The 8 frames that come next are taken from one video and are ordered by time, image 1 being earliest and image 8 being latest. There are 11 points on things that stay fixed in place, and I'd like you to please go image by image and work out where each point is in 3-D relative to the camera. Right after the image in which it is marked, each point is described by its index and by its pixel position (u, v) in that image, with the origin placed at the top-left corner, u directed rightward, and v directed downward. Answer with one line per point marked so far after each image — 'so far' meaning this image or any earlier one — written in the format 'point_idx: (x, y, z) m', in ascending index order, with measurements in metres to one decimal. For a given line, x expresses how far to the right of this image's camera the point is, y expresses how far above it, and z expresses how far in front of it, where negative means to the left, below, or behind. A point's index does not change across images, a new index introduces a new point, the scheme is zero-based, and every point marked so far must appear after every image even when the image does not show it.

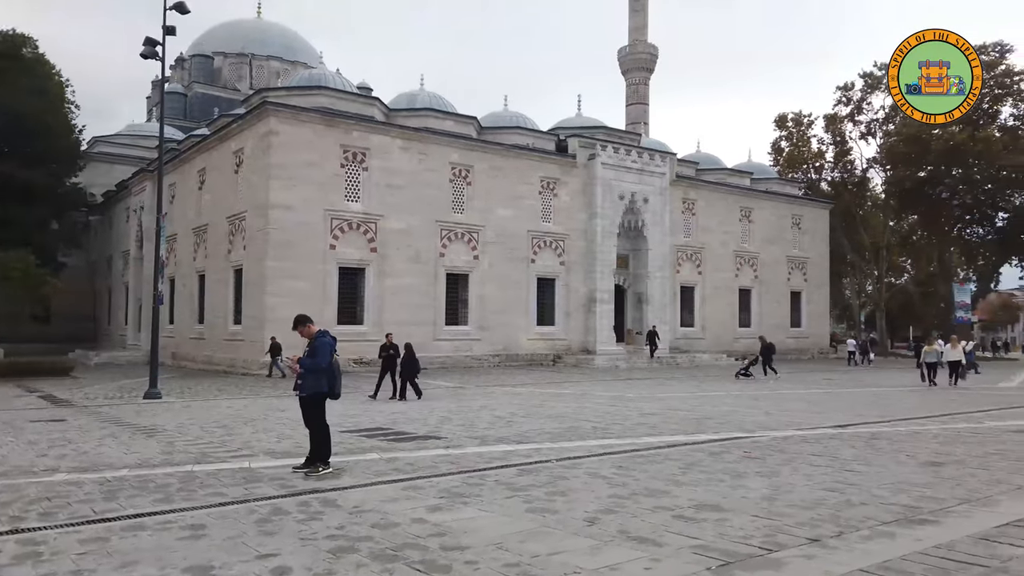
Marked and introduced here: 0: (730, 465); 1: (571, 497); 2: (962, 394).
0: (+2.1, -1.7, +7.3) m
1: (+0.4, -1.6, +5.8) m
2: (+12.1, -2.8, +19.8) m
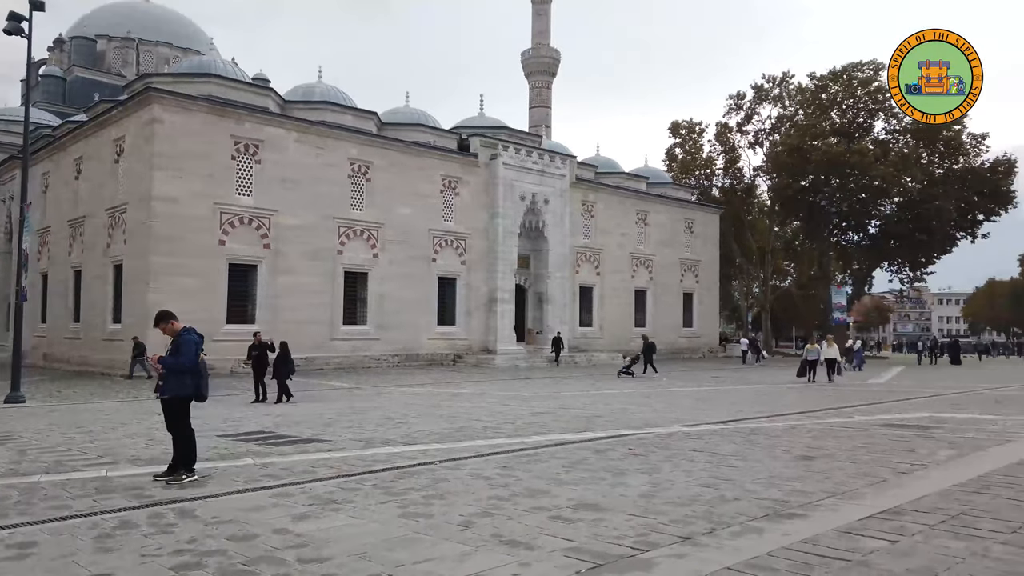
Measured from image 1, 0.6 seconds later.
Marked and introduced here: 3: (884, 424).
0: (+1.0, -1.7, +7.3) m
1: (-0.5, -1.6, +5.6) m
2: (+9.3, -2.8, +21.0) m
3: (+5.3, -1.9, +10.7) m
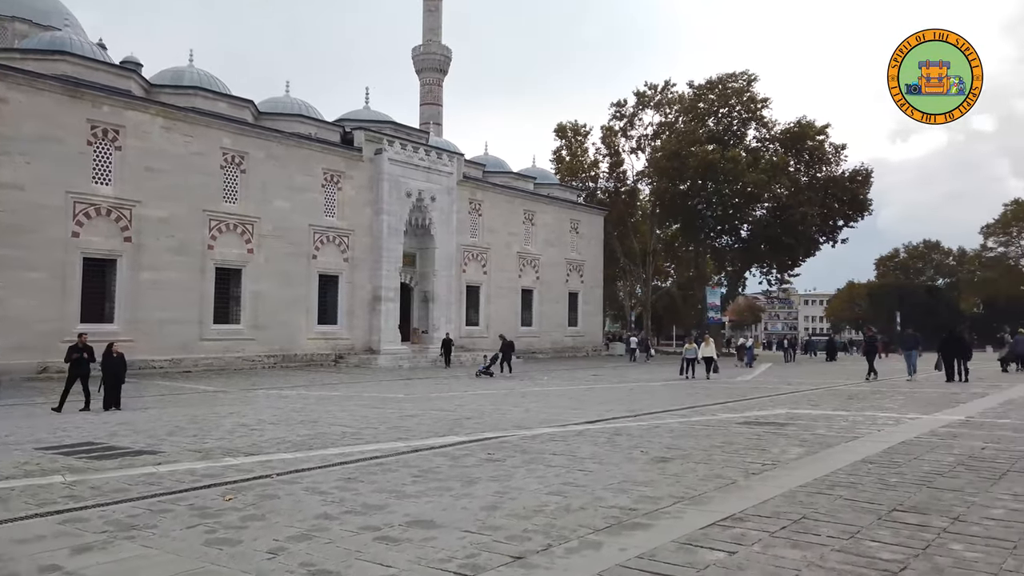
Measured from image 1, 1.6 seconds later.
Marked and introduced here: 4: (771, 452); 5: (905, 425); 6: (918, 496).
0: (-0.4, -1.7, +6.8) m
1: (-1.6, -1.5, +5.0) m
2: (+5.8, -2.8, +21.6) m
3: (+3.4, -1.9, +10.9) m
4: (+2.7, -1.7, +7.8) m
5: (+5.2, -1.8, +9.9) m
6: (+2.9, -1.5, +5.3) m
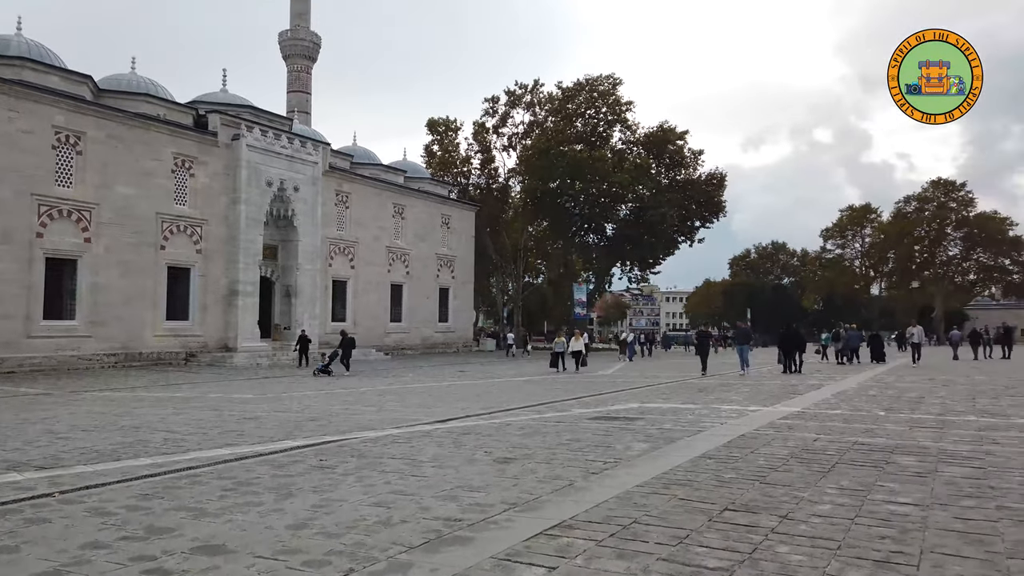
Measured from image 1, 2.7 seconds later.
0: (-1.8, -1.6, +6.2) m
1: (-2.7, -1.5, +4.1) m
2: (+1.8, -2.7, +21.8) m
3: (+1.2, -1.8, +10.8) m
4: (+1.1, -1.6, +7.6) m
5: (+3.2, -1.8, +10.2) m
6: (+1.7, -1.4, +5.2) m
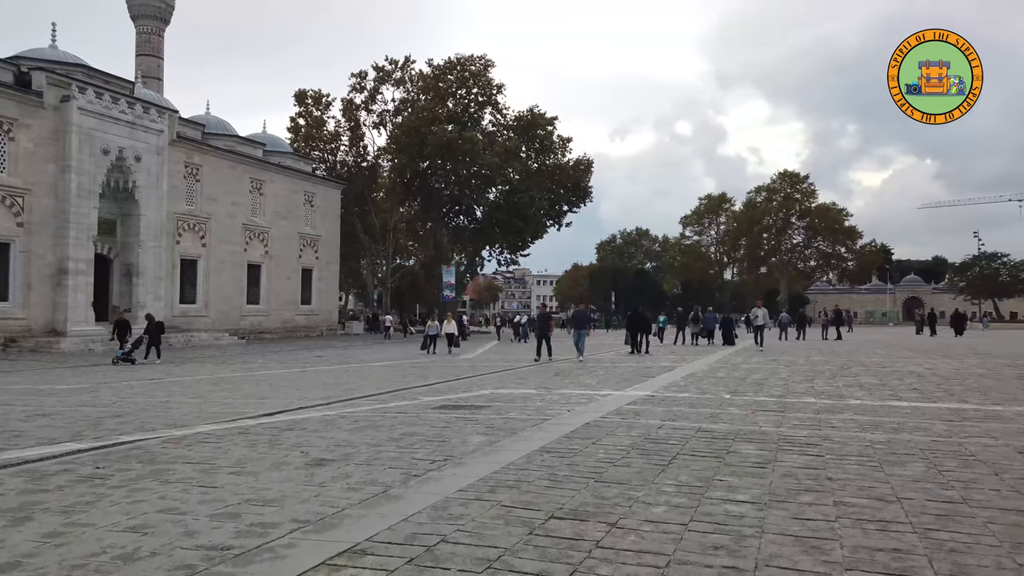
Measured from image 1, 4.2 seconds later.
0: (-3.2, -1.4, +5.0) m
1: (-3.7, -1.3, +2.9) m
2: (-2.2, -2.2, +21.0) m
3: (-0.9, -1.6, +10.1) m
4: (-0.6, -1.4, +6.9) m
5: (+1.1, -1.5, +9.8) m
6: (+0.4, -1.3, +4.7) m
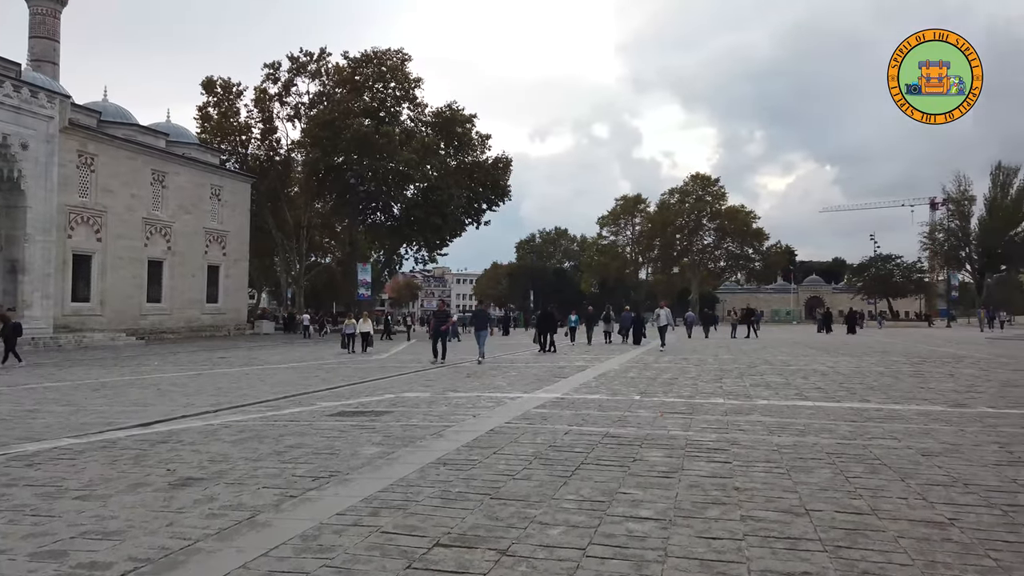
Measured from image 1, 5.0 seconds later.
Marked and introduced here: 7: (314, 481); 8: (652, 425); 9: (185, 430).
0: (-3.8, -1.4, +4.2) m
1: (-4.1, -1.3, +2.0) m
2: (-4.6, -2.1, +20.2) m
3: (-2.2, -1.6, +9.5) m
4: (-1.4, -1.4, +6.3) m
5: (-0.1, -1.5, +9.4) m
6: (-0.2, -1.3, +4.2) m
7: (-1.4, -1.4, +5.3) m
8: (+1.5, -1.4, +7.8) m
9: (-3.5, -1.5, +8.1) m
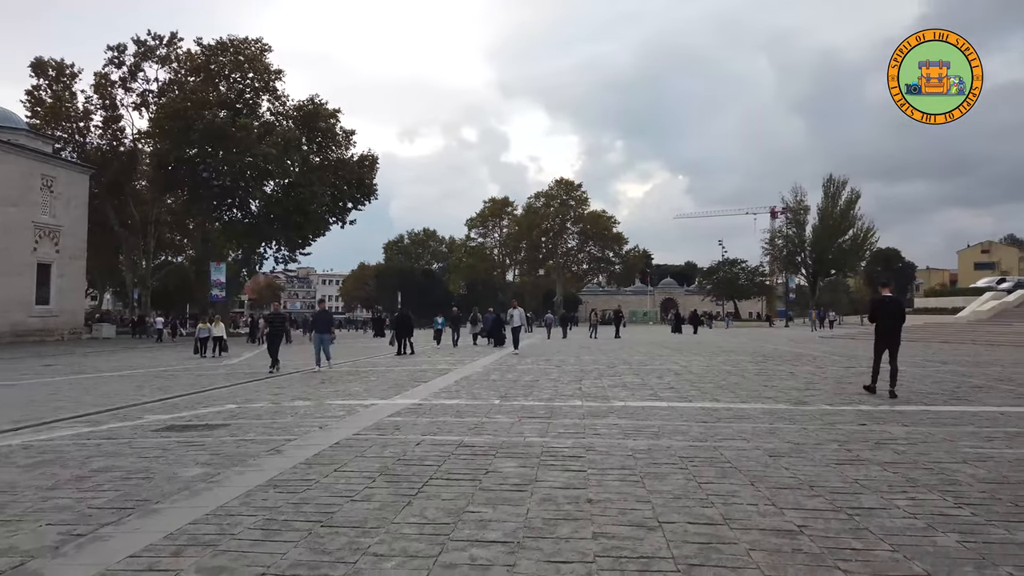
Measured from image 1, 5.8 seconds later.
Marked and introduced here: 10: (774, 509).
0: (-4.6, -1.4, +3.0) m
1: (-4.5, -1.3, +0.8) m
2: (-8.1, -2.1, +18.7) m
3: (-3.9, -1.6, +8.5) m
4: (-2.6, -1.4, +5.6) m
5: (-1.9, -1.5, +8.8) m
6: (-1.1, -1.3, +3.7) m
7: (-2.4, -1.4, +4.6) m
8: (0.0, -1.4, +7.5) m
9: (-5.0, -1.5, +6.9) m
10: (+1.5, -1.3, +4.4) m
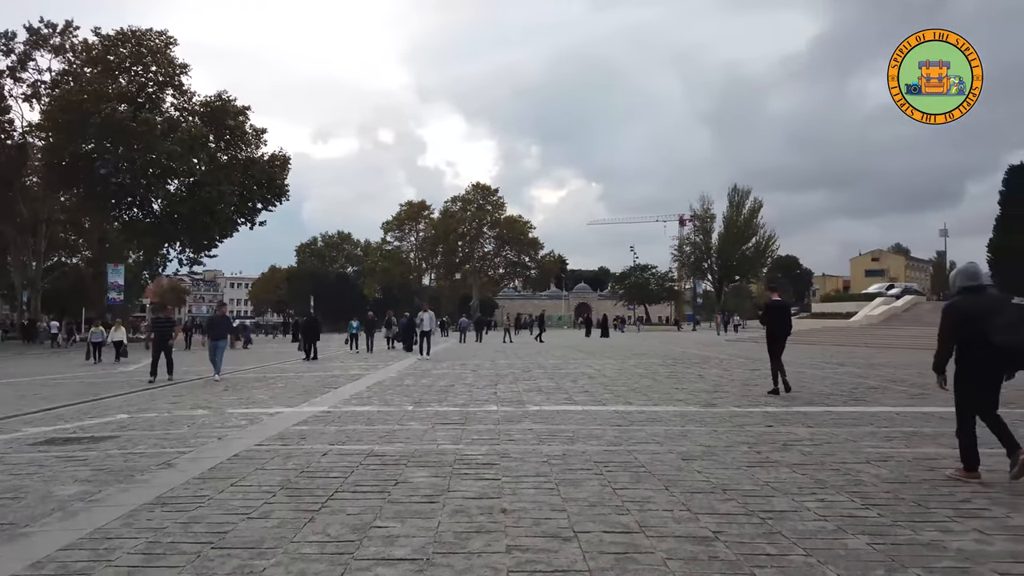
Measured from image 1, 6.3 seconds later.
0: (-4.9, -1.4, +2.3) m
1: (-4.6, -1.3, +0.1) m
2: (-10.2, -2.2, +17.4) m
3: (-4.8, -1.6, +7.8) m
4: (-3.2, -1.4, +5.0) m
5: (-2.8, -1.5, +8.3) m
6: (-1.5, -1.3, +3.4) m
7: (-2.9, -1.4, +4.1) m
8: (-0.9, -1.5, +7.3) m
9: (-5.7, -1.5, +6.1) m
10: (+1.0, -1.3, +4.4) m
